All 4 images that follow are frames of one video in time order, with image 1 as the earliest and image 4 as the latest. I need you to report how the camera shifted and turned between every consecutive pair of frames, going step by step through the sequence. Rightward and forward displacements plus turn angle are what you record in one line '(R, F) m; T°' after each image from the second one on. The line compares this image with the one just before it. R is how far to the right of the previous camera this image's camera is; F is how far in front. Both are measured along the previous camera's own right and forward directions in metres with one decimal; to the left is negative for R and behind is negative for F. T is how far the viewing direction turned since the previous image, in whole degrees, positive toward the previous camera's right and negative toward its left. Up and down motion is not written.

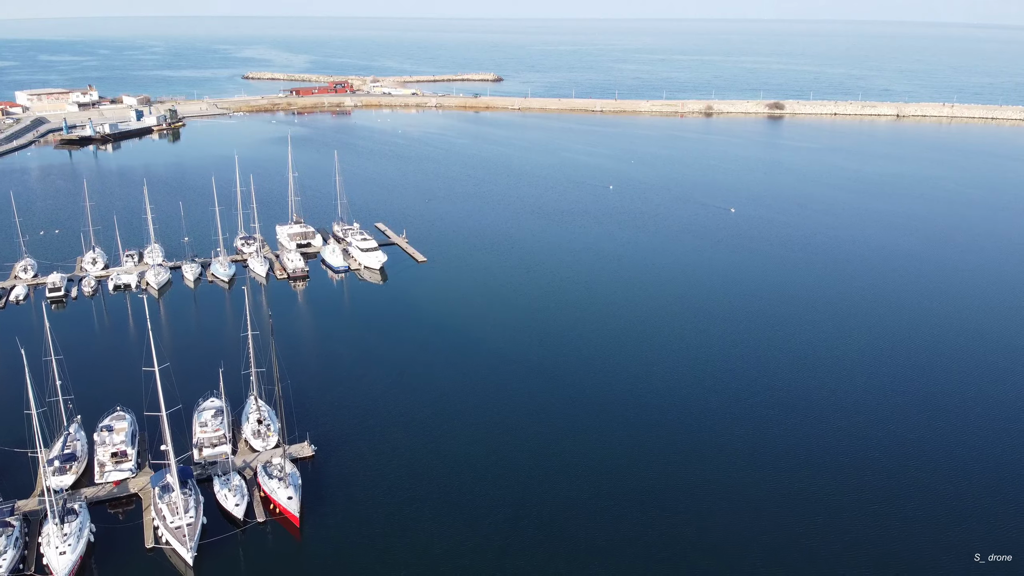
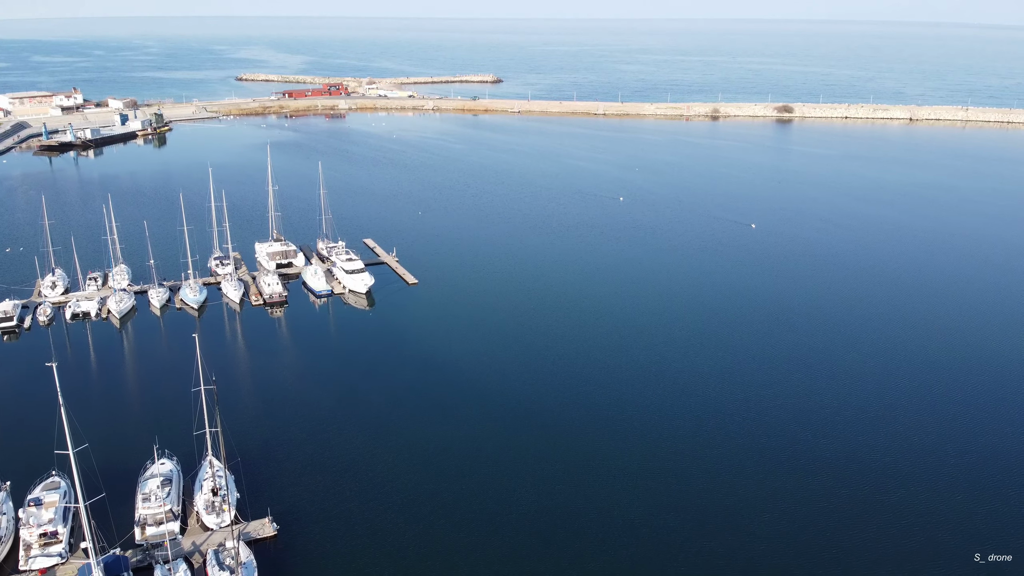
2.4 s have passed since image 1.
(0.0, +2.3) m; 0°
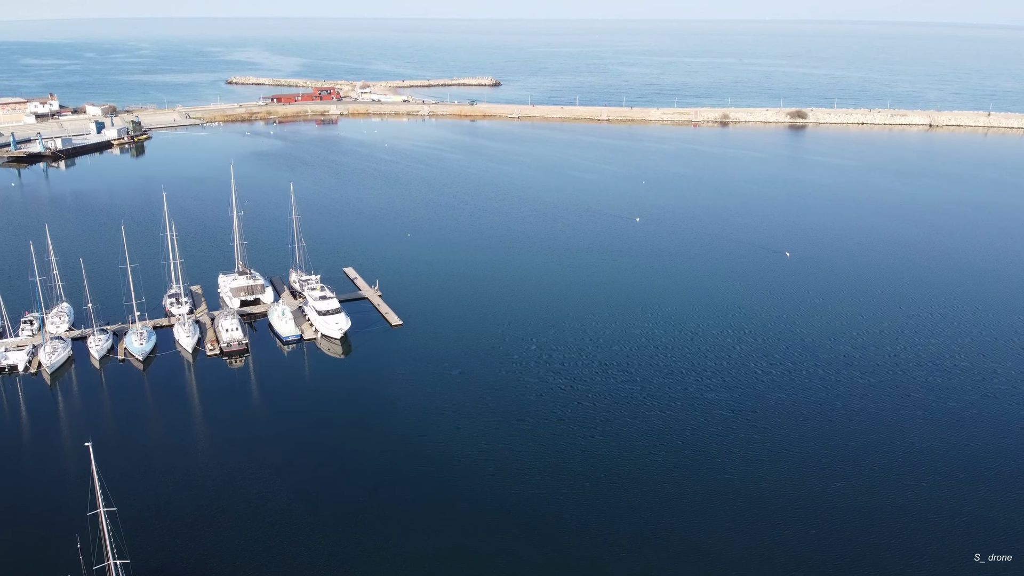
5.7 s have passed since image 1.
(+0.1, +3.3) m; 0°
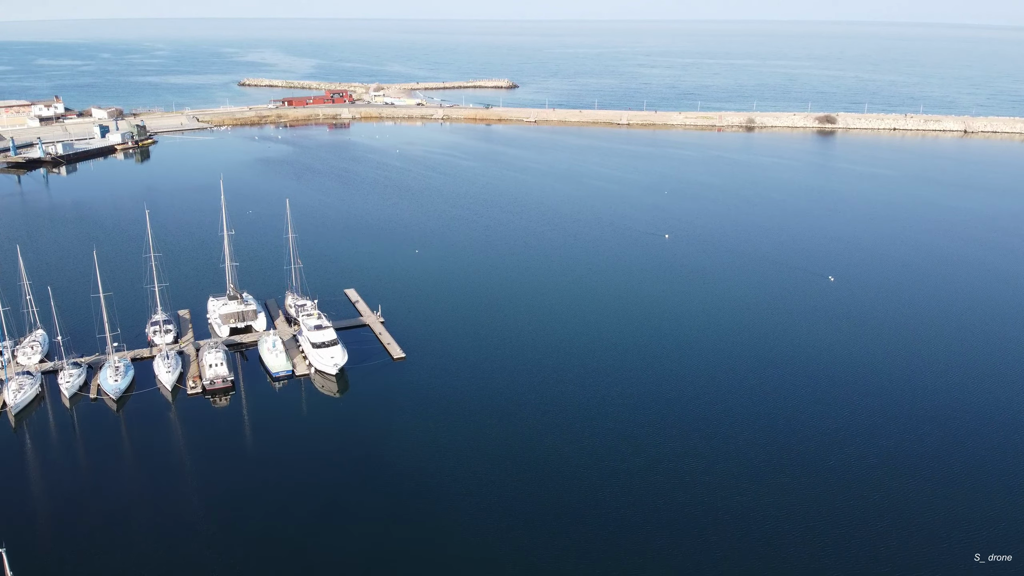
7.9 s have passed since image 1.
(0.0, +2.1) m; -1°
